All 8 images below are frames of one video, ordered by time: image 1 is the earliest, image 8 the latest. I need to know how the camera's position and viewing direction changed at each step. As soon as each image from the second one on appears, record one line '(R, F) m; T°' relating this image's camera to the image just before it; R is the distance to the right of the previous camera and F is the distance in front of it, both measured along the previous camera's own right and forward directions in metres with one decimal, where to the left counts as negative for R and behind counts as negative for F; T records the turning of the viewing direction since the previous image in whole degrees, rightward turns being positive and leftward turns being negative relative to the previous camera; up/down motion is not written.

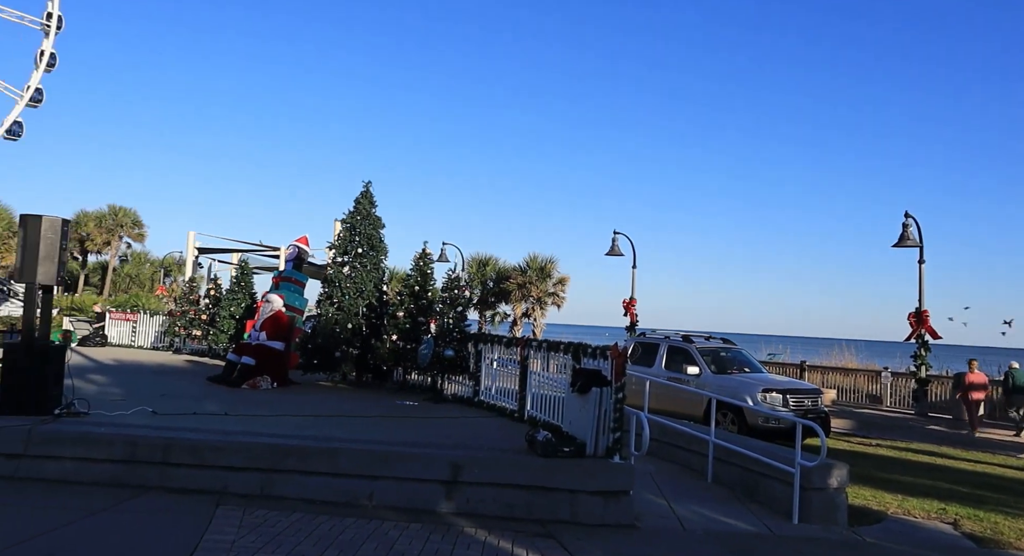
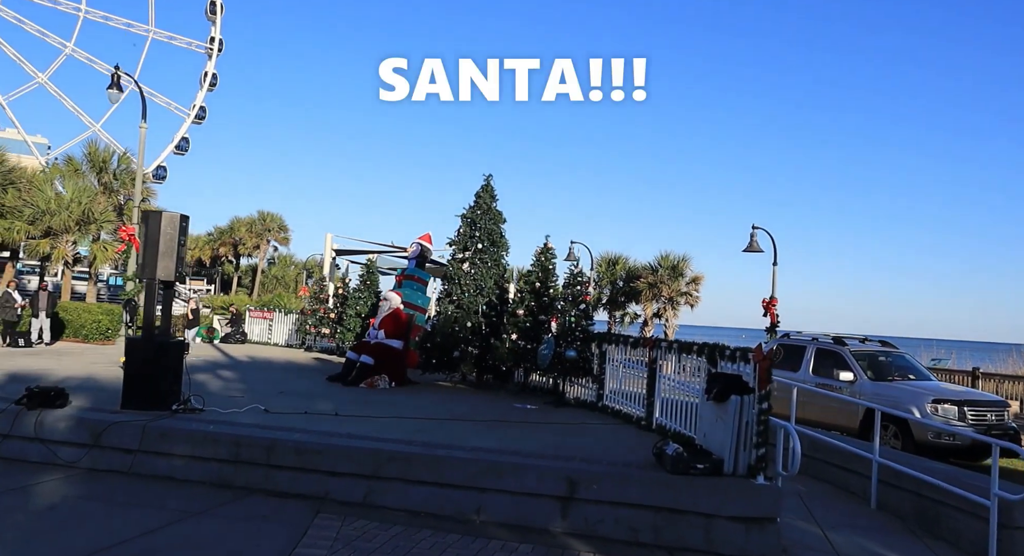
(+0.1, +0.9) m; -10°
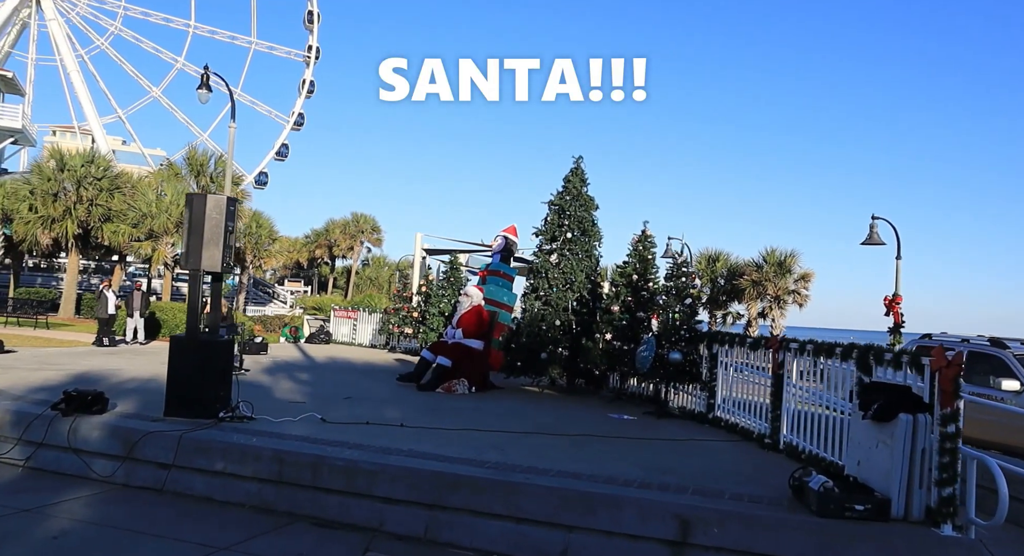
(0.0, +1.4) m; -7°
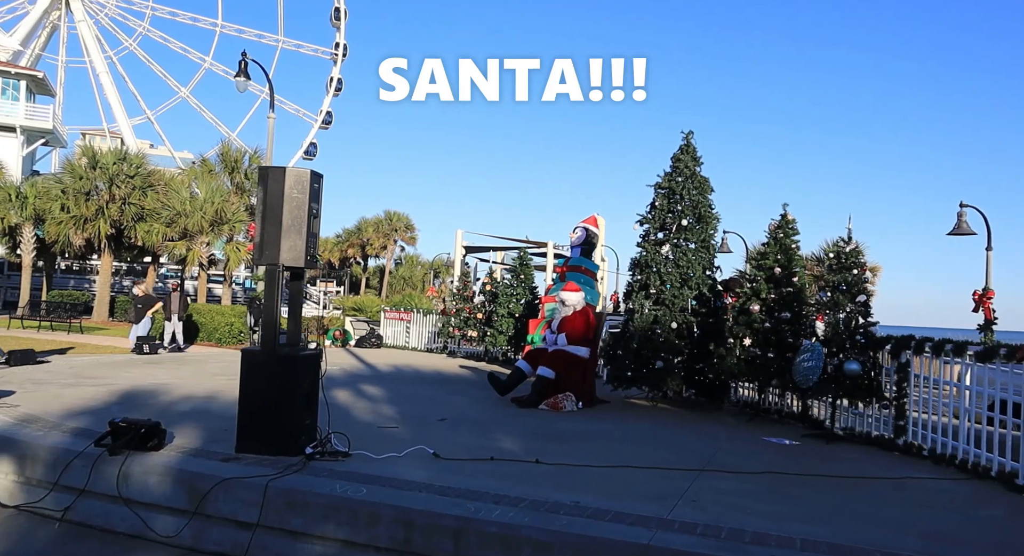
(-1.2, +1.8) m; -2°
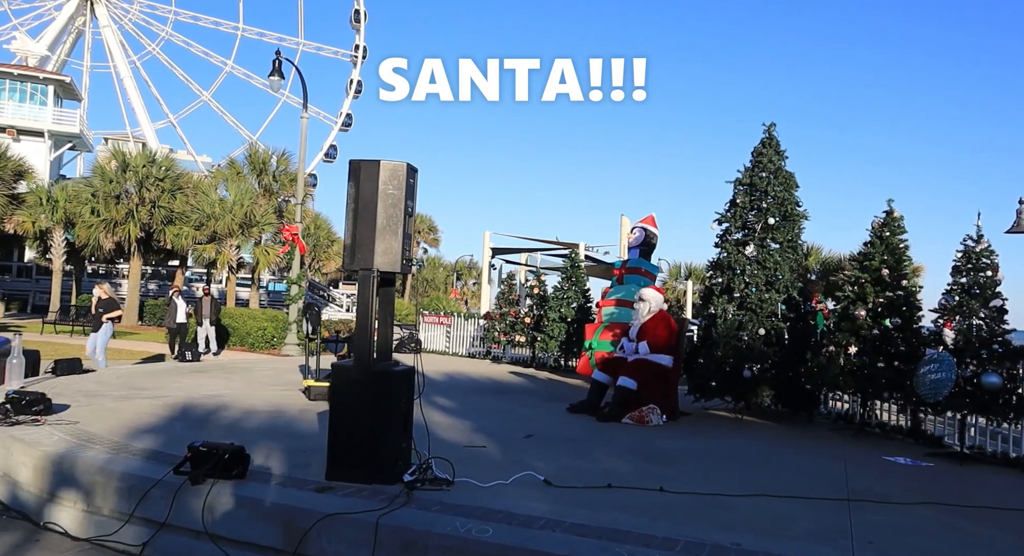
(-0.8, +0.7) m; -1°
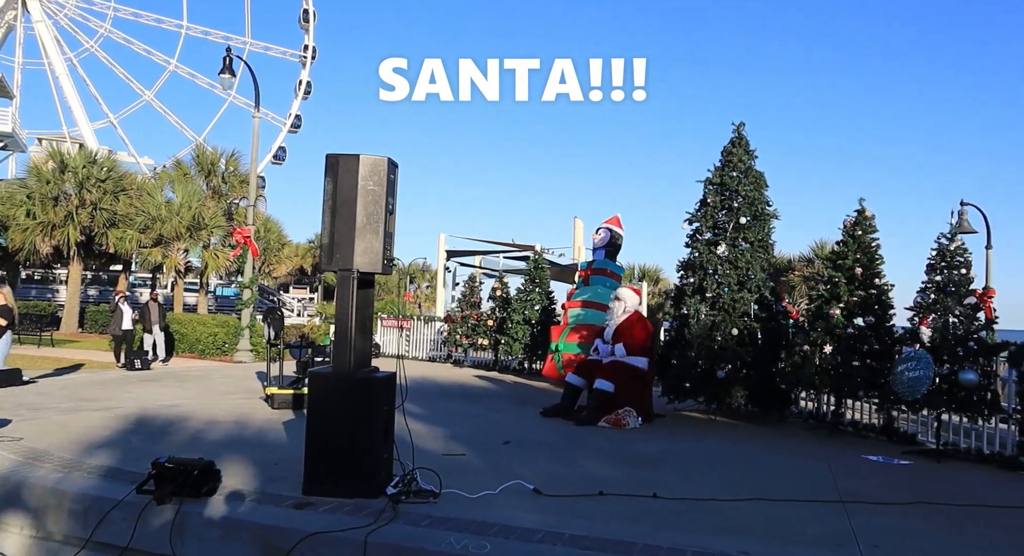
(-0.2, +0.2) m; +4°
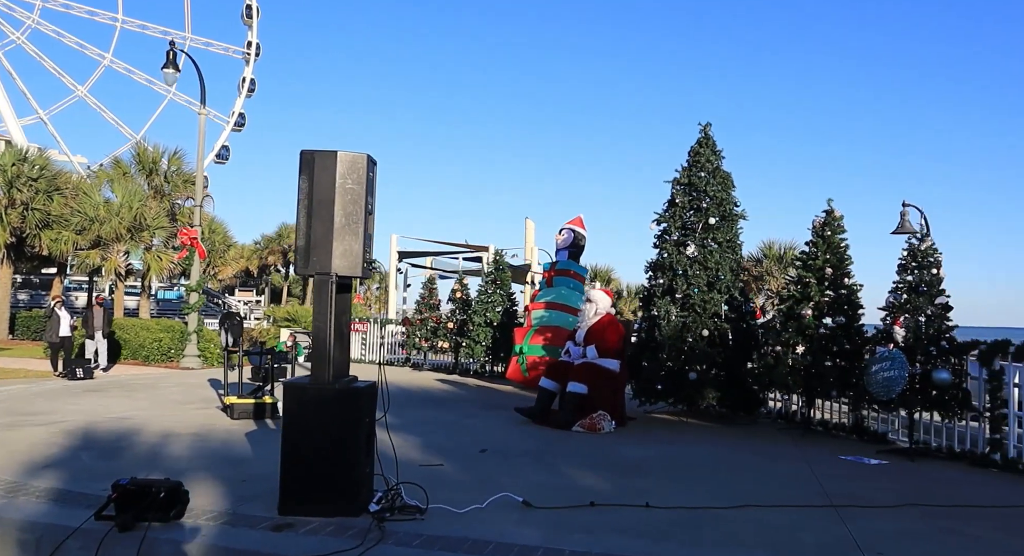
(-0.3, +0.2) m; +4°
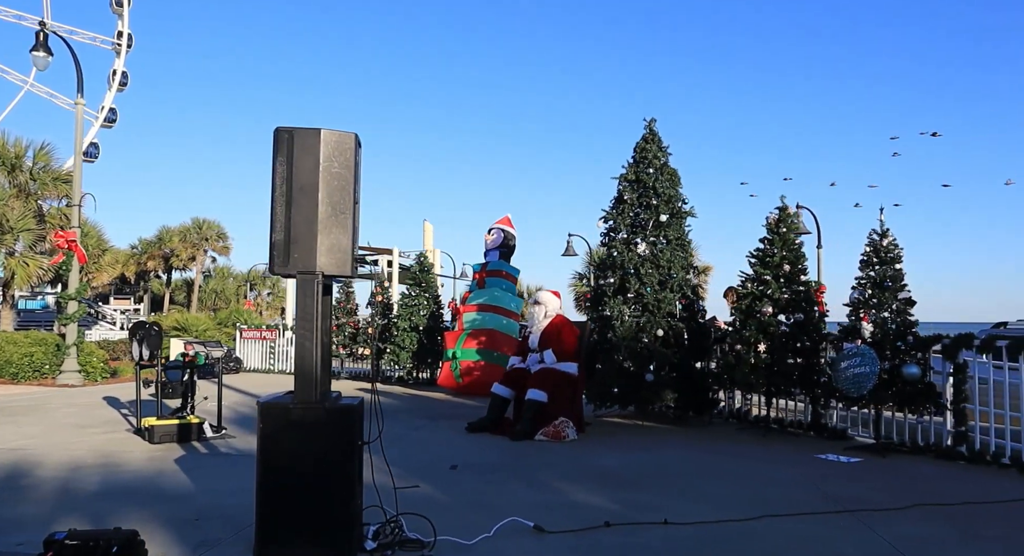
(-0.7, +0.6) m; +8°
